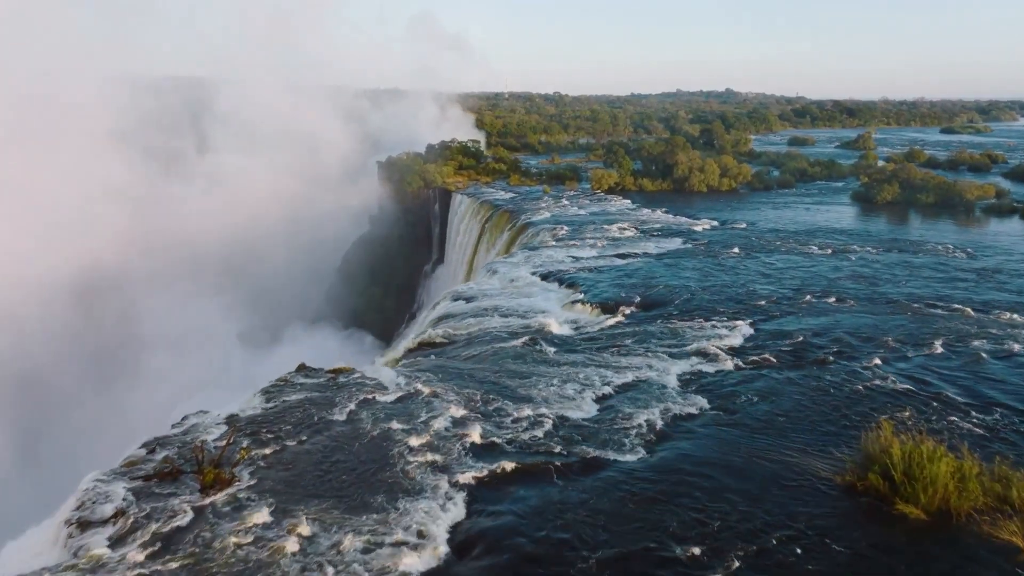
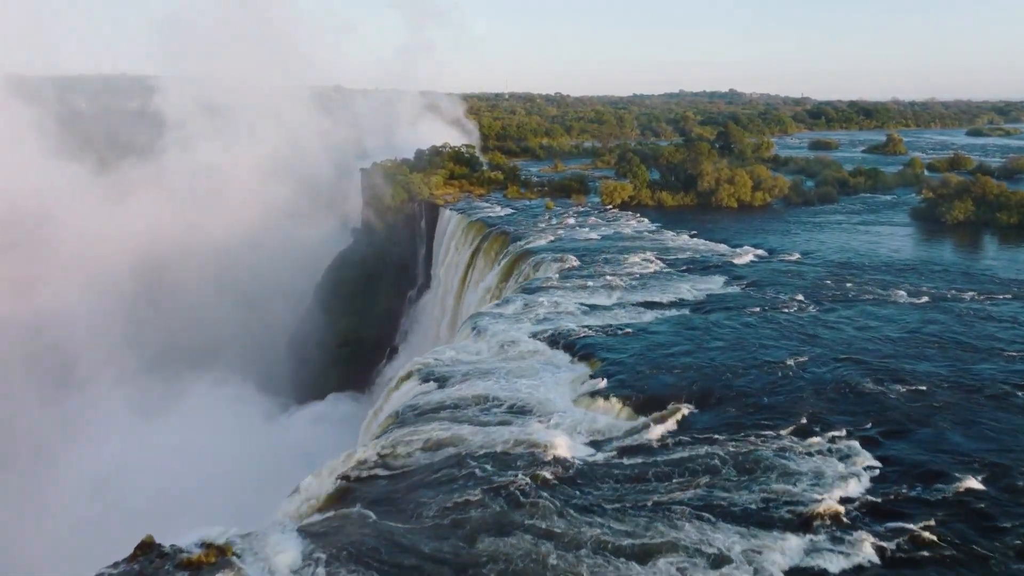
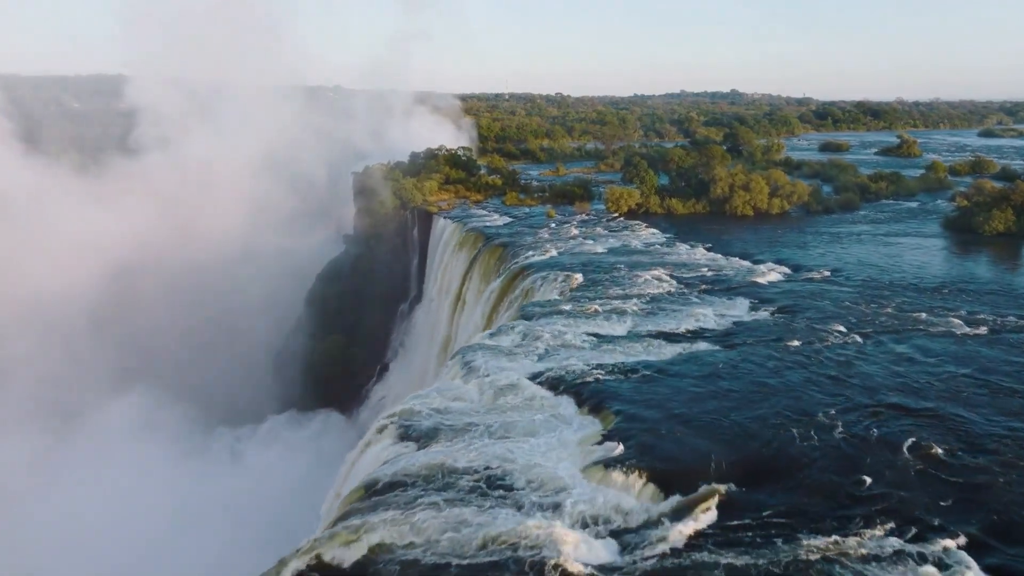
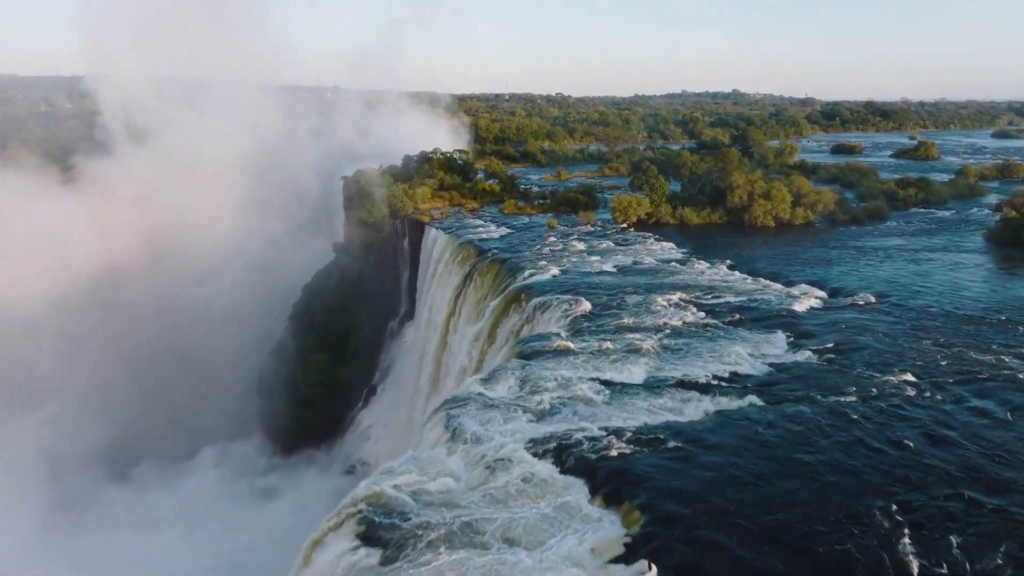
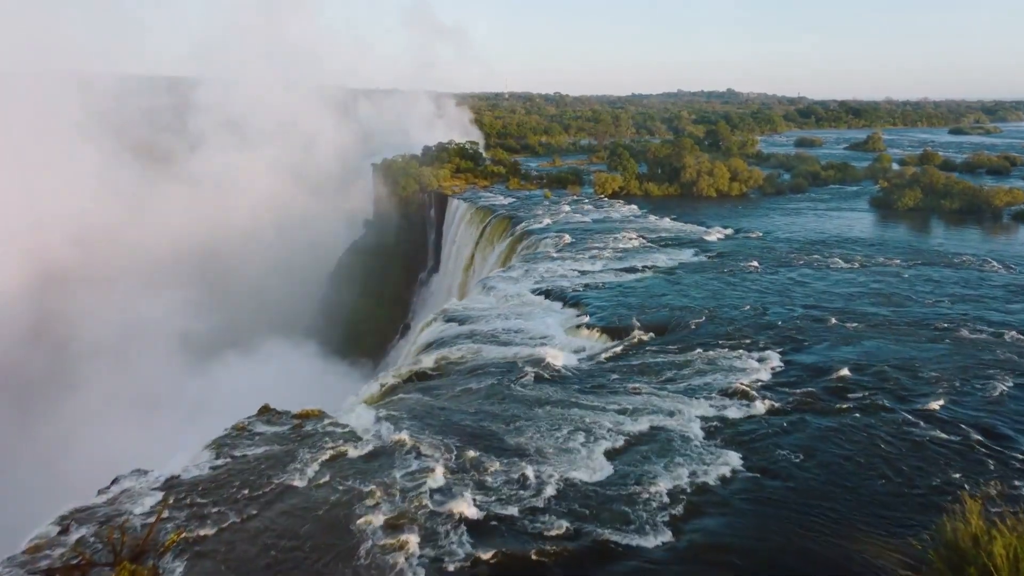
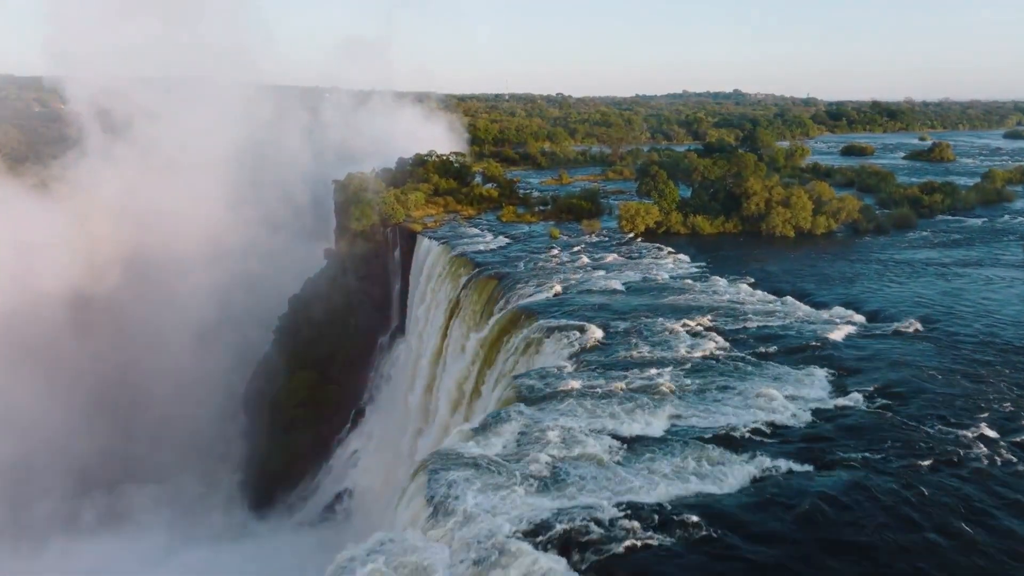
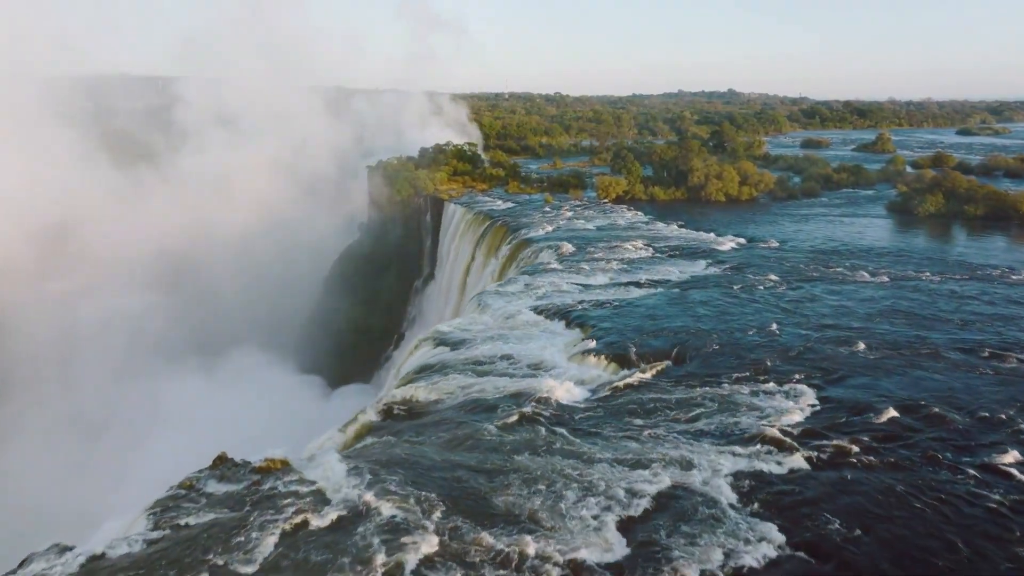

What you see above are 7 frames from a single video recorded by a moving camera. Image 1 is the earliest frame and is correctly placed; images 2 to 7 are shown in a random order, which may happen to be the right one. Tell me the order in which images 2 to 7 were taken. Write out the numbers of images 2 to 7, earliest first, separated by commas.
5, 7, 2, 3, 4, 6
